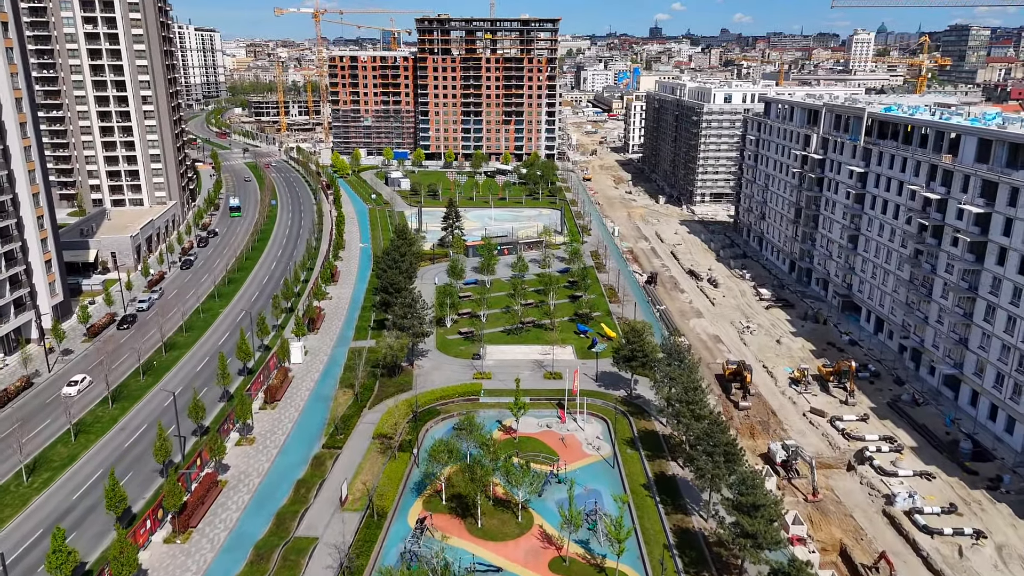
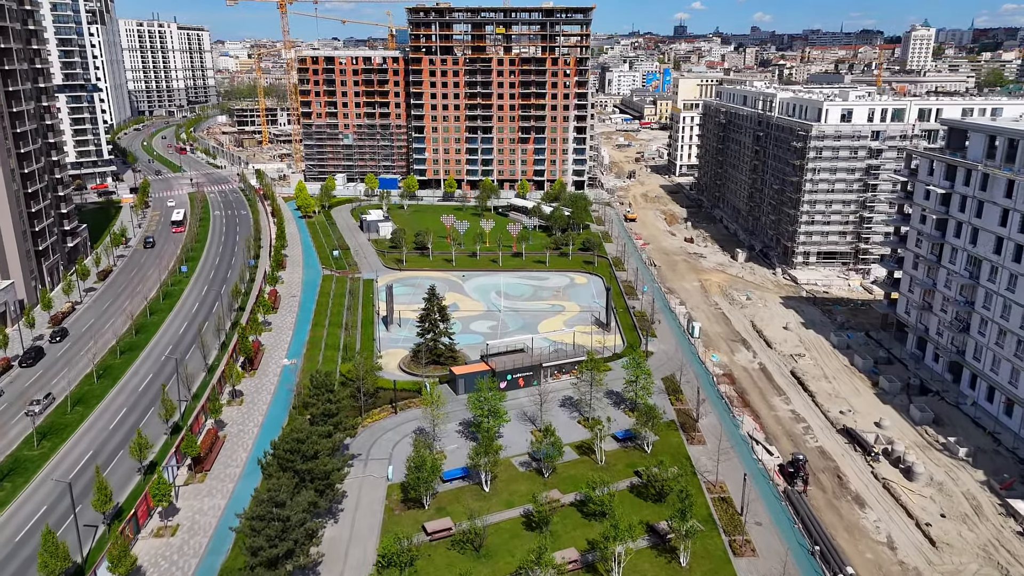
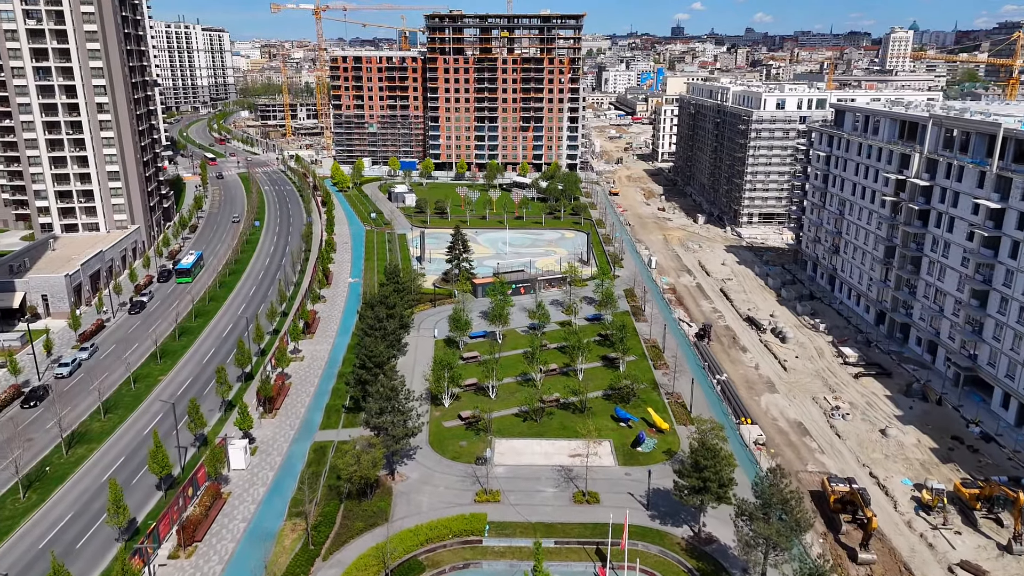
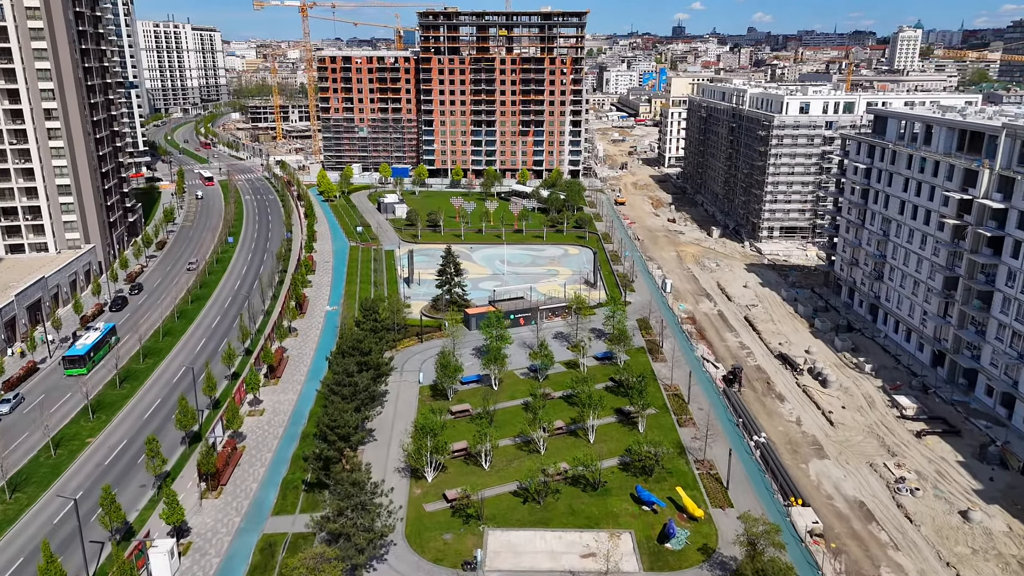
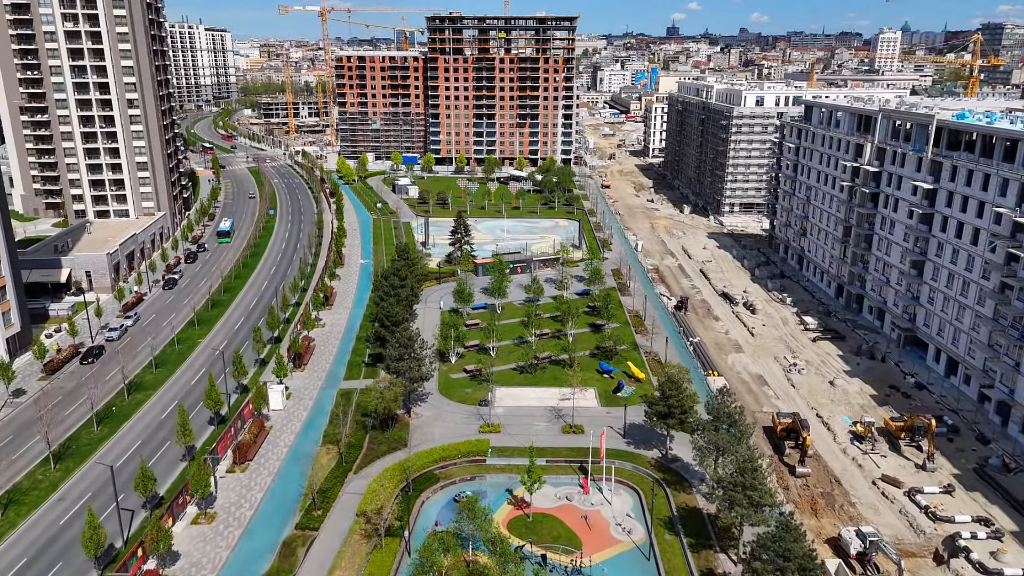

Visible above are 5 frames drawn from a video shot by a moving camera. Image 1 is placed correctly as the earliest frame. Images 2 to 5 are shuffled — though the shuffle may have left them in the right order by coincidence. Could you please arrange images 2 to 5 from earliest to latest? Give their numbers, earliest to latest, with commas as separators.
5, 3, 4, 2
